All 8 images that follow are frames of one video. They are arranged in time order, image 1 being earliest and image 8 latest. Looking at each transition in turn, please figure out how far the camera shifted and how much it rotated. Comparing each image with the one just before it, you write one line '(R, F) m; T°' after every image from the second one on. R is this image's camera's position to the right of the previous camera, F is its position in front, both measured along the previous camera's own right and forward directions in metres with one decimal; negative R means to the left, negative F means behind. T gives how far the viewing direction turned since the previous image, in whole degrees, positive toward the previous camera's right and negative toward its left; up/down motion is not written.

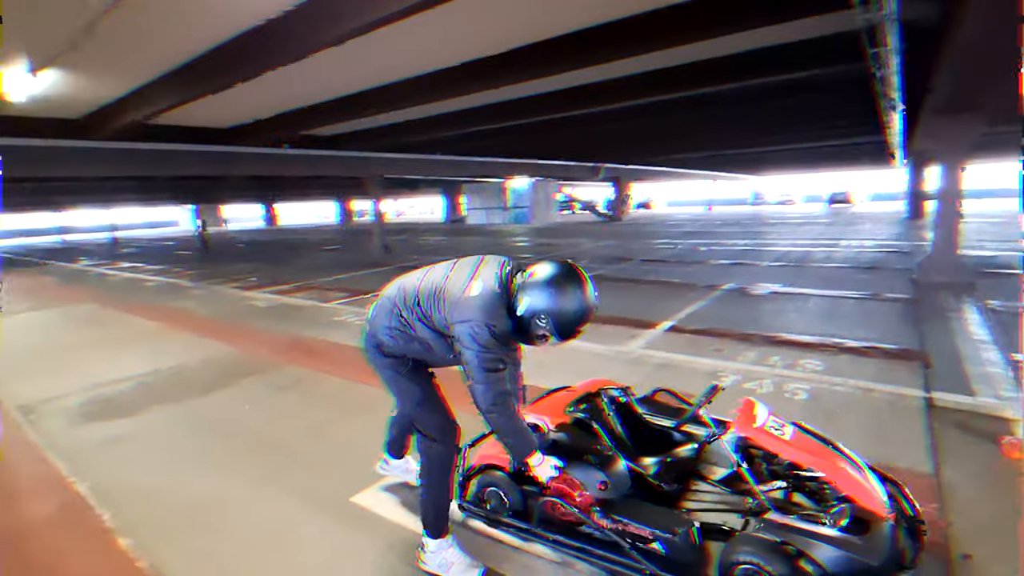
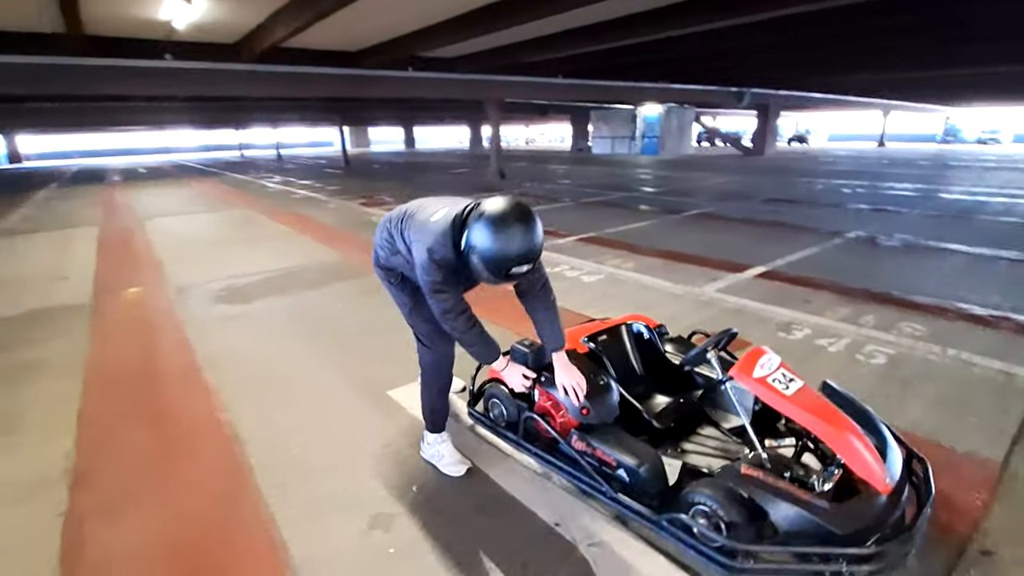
(+0.5, 0.0) m; -14°
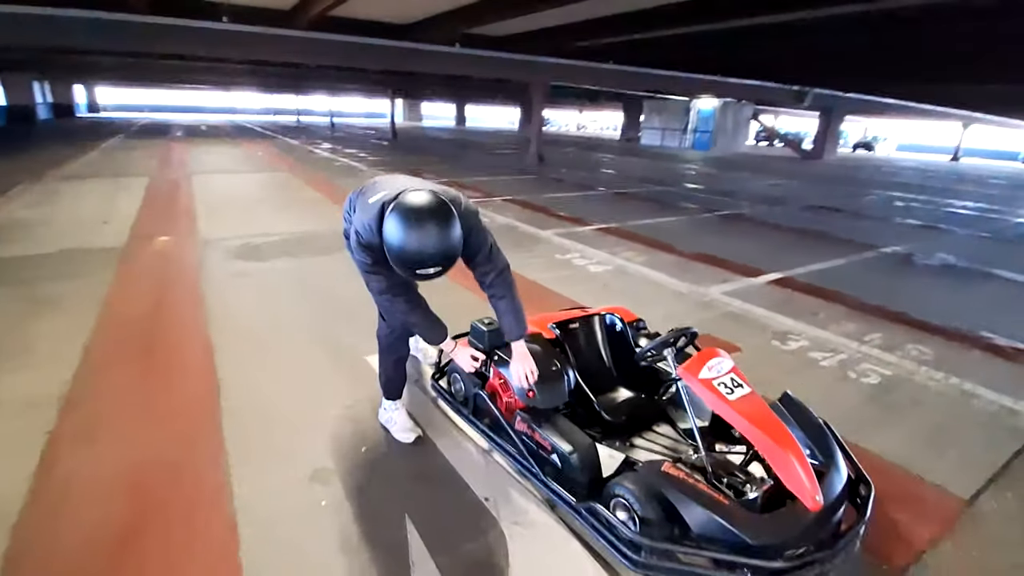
(+0.3, 0.0) m; -4°
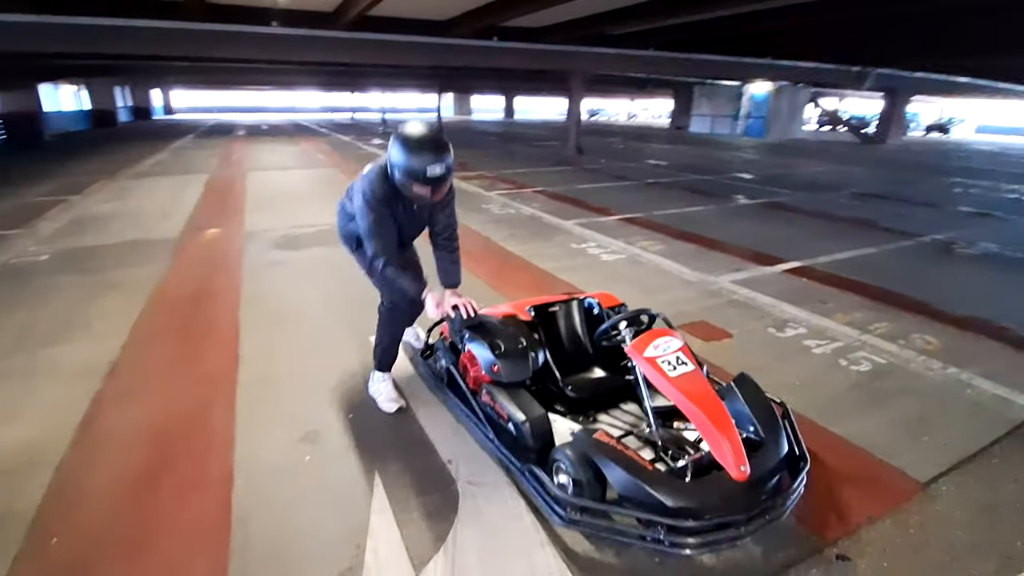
(+0.3, -0.1) m; -6°
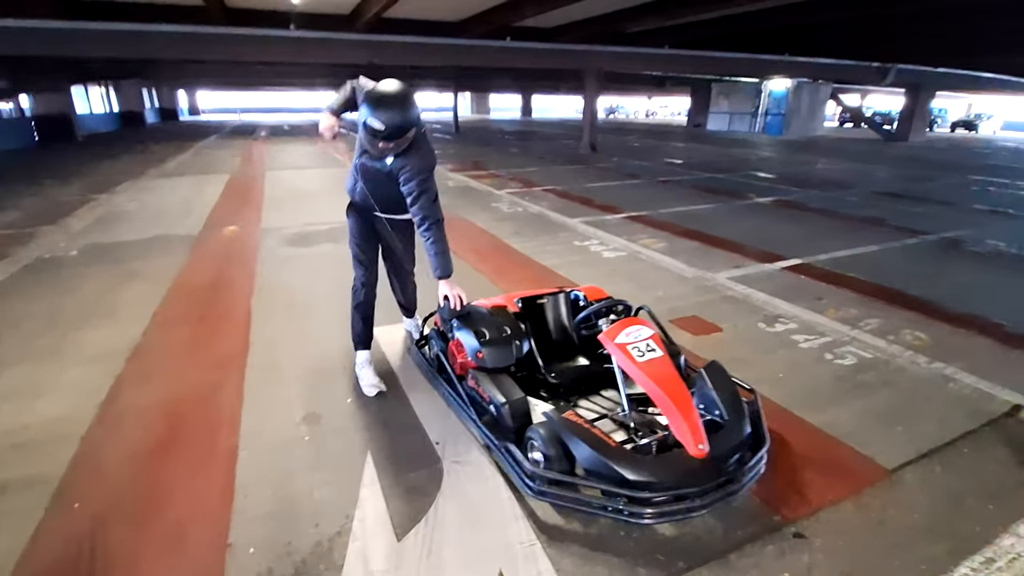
(+0.1, -0.1) m; -2°
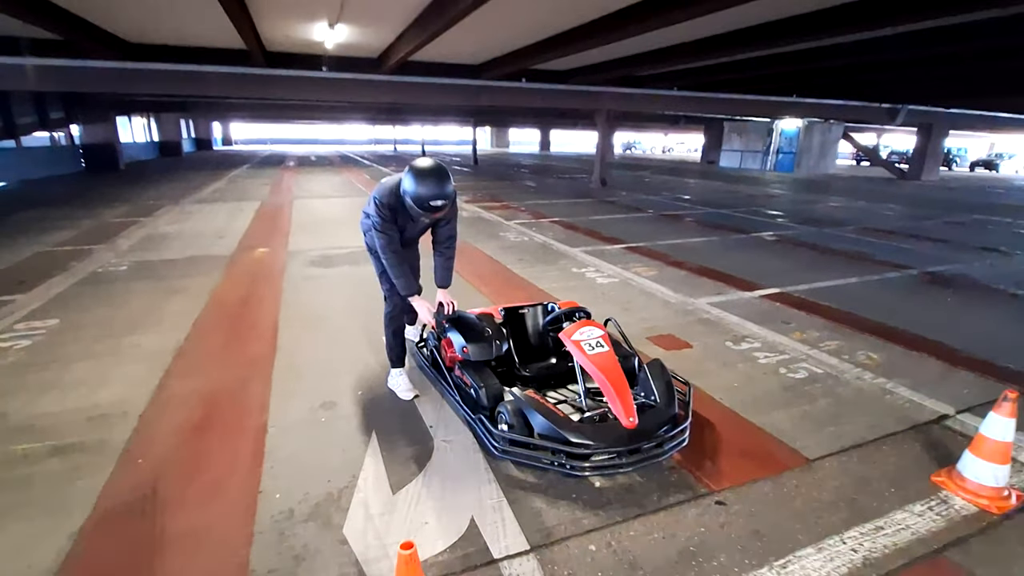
(+0.2, -0.4) m; -2°
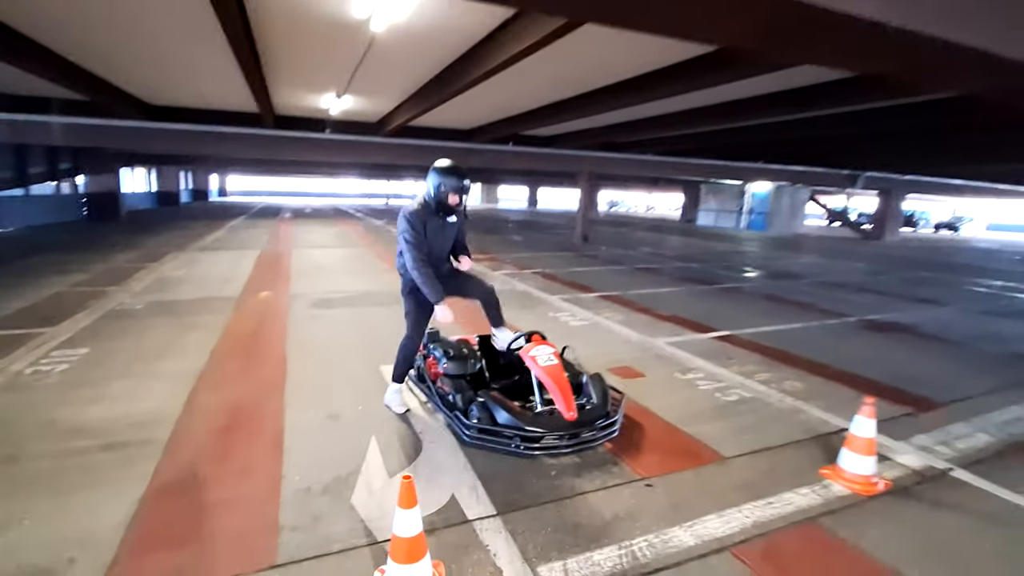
(+0.1, -0.6) m; +1°
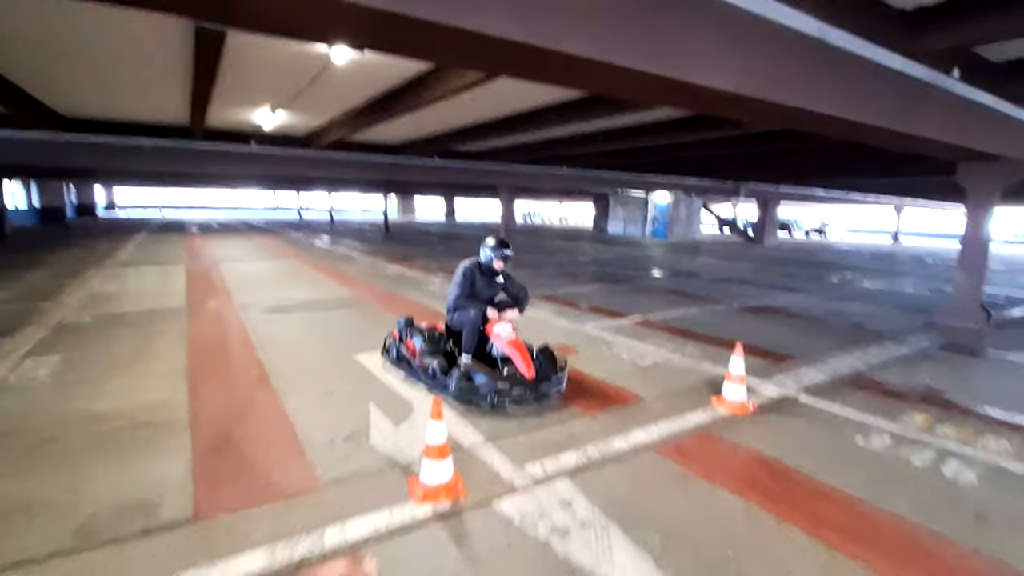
(-0.4, -0.8) m; +9°
